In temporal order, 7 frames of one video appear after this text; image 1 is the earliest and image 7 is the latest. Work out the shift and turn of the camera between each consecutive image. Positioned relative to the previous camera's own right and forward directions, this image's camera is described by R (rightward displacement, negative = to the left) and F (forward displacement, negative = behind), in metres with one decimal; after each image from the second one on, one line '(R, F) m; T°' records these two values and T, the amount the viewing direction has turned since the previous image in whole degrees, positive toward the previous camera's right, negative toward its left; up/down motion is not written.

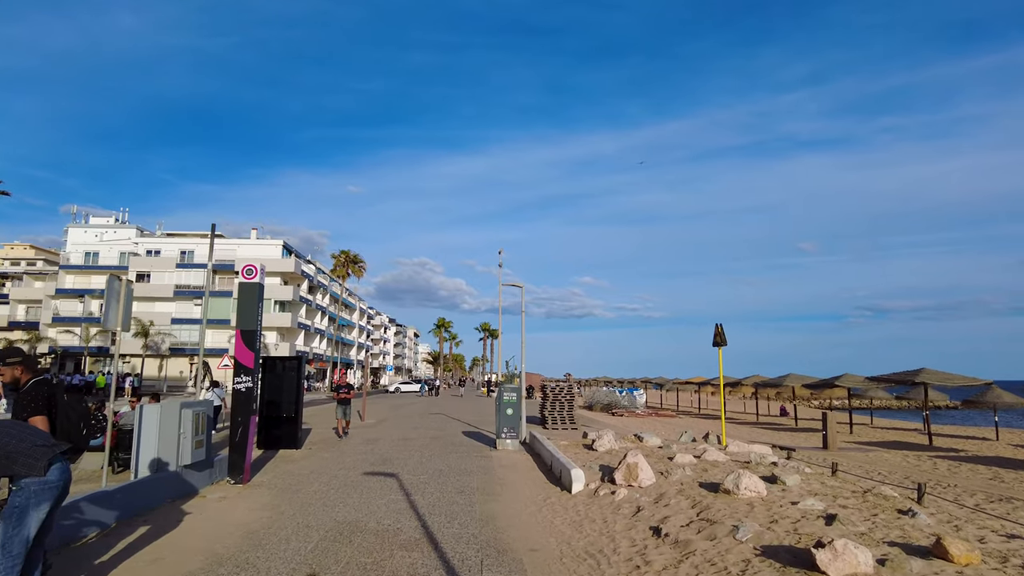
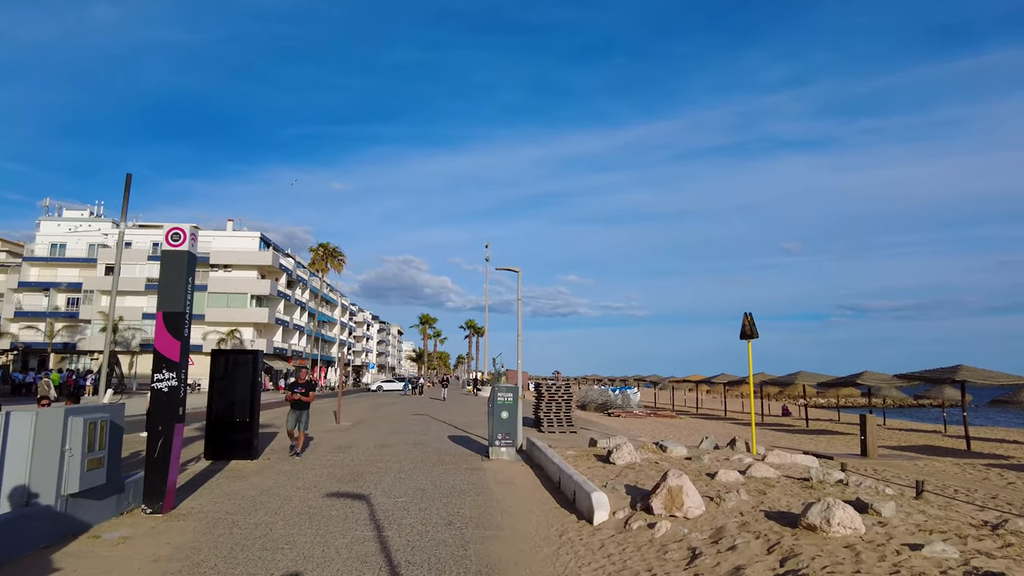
(-0.2, +2.4) m; +1°
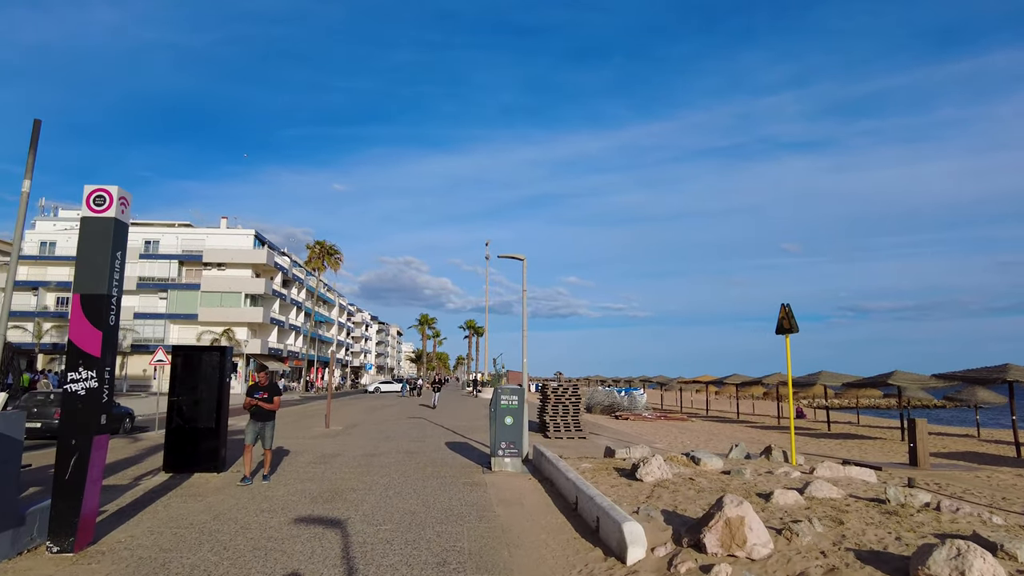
(-0.1, +1.8) m; 0°
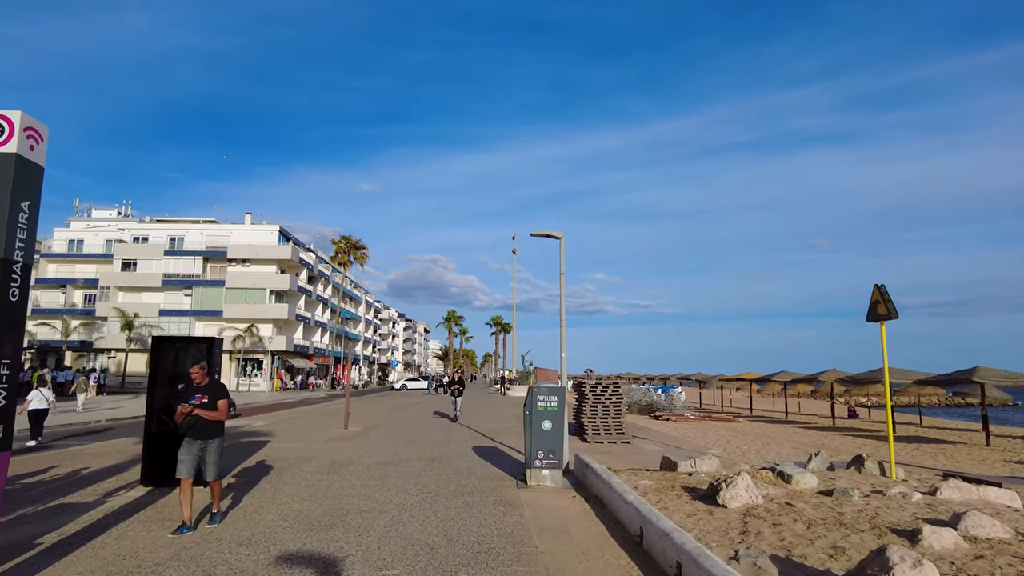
(-0.2, +2.0) m; -2°
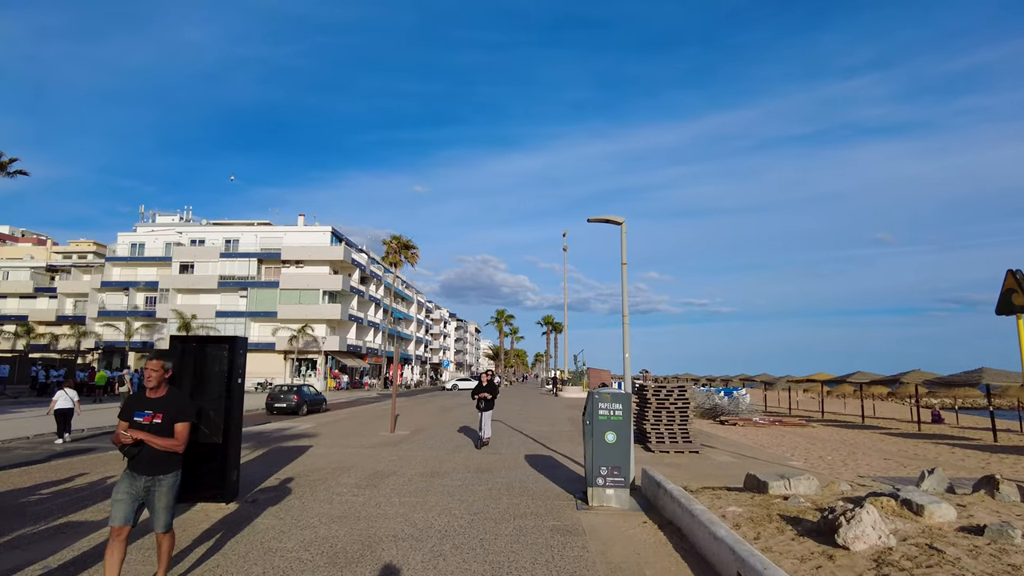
(-0.1, +1.4) m; -4°
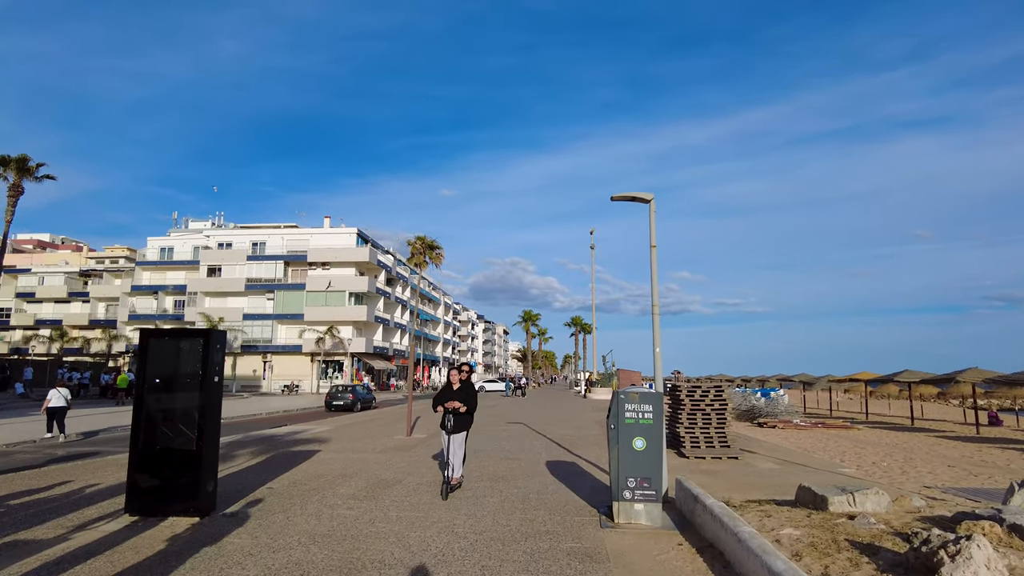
(+0.2, +1.2) m; -3°
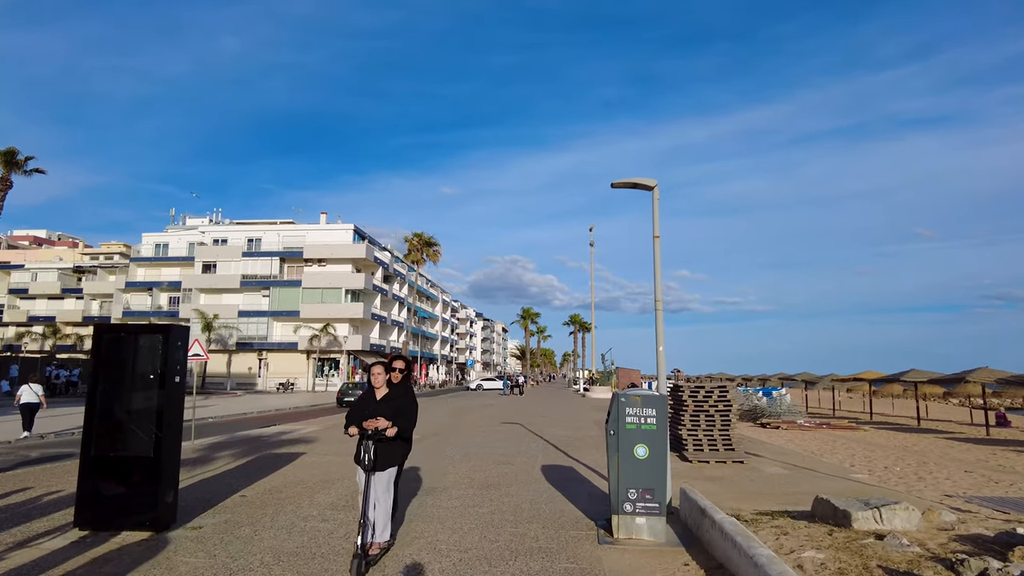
(+0.1, +0.7) m; 0°
